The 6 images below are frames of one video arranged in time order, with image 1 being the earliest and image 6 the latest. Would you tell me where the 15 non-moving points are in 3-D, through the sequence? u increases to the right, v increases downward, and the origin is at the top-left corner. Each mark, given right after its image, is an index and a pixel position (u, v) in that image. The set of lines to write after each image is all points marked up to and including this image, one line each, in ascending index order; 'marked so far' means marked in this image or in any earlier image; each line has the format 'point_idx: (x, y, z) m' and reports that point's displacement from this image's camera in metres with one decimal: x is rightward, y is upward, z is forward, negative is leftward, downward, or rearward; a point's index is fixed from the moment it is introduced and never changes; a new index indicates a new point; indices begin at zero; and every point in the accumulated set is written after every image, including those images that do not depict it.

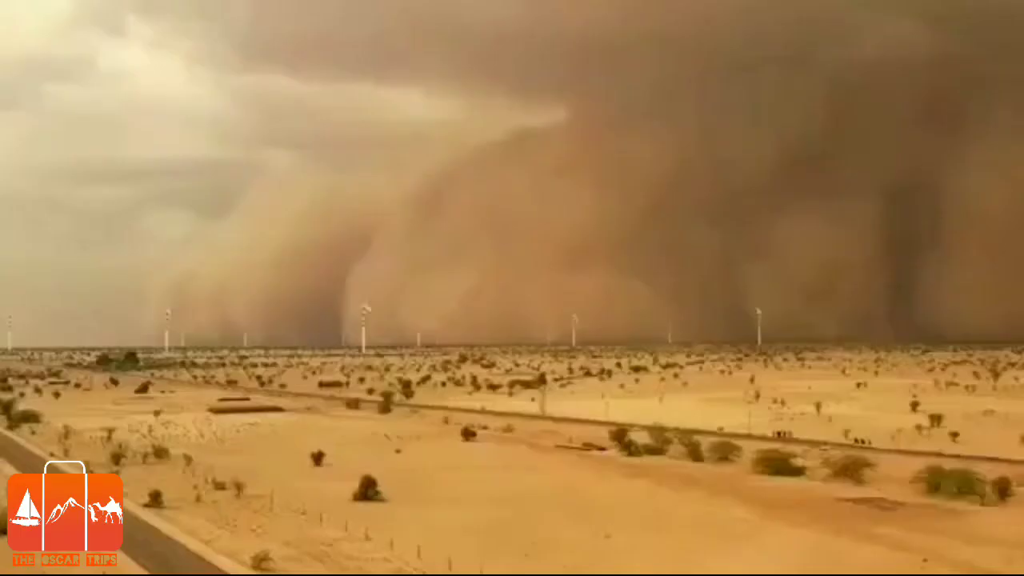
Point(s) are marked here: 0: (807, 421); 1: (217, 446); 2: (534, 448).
0: (+3.6, -1.6, +13.5) m
1: (-3.2, -1.7, +11.7) m
2: (+0.2, -1.6, +10.7) m
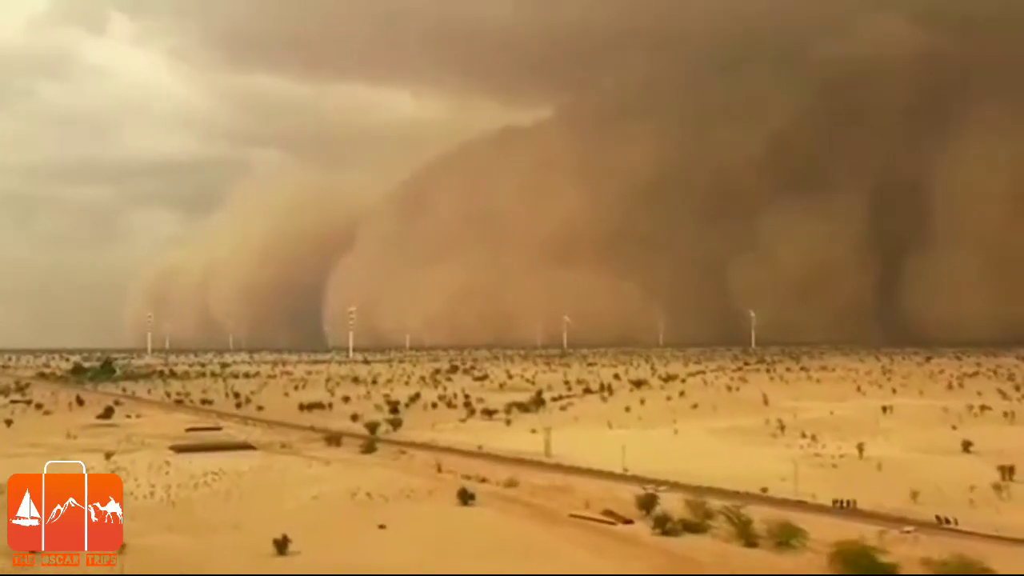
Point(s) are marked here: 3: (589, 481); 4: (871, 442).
0: (+3.7, -2.0, +11.8) m
1: (-3.1, -2.0, +10.0) m
2: (+0.3, -1.9, +8.9) m
3: (+0.7, -1.8, +10.5) m
4: (+4.7, -2.0, +14.4) m
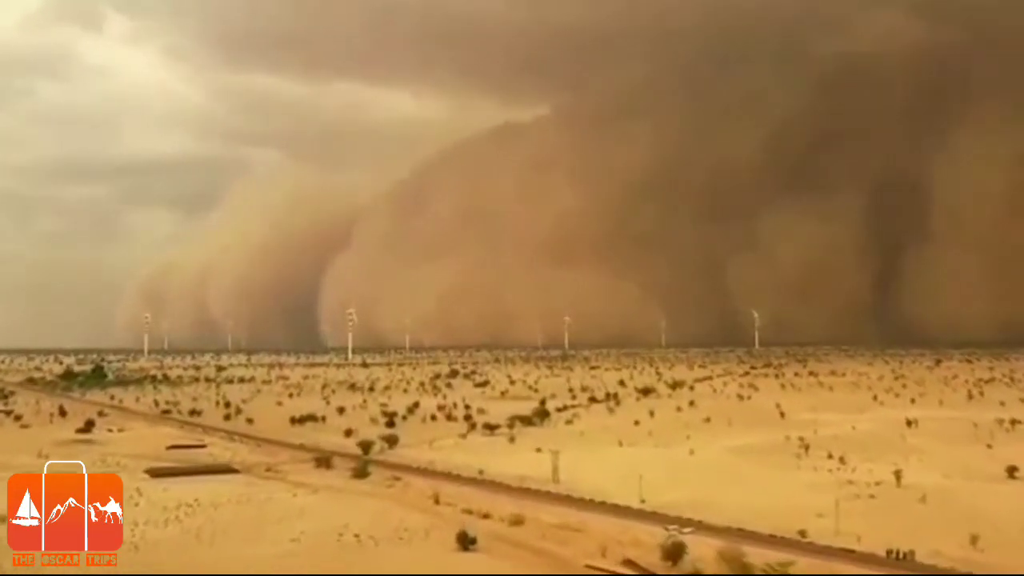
0: (+3.7, -2.1, +10.7) m
1: (-3.1, -2.1, +8.9) m
2: (+0.3, -2.0, +7.8) m
3: (+0.8, -2.0, +9.4) m
4: (+4.7, -2.1, +13.3) m
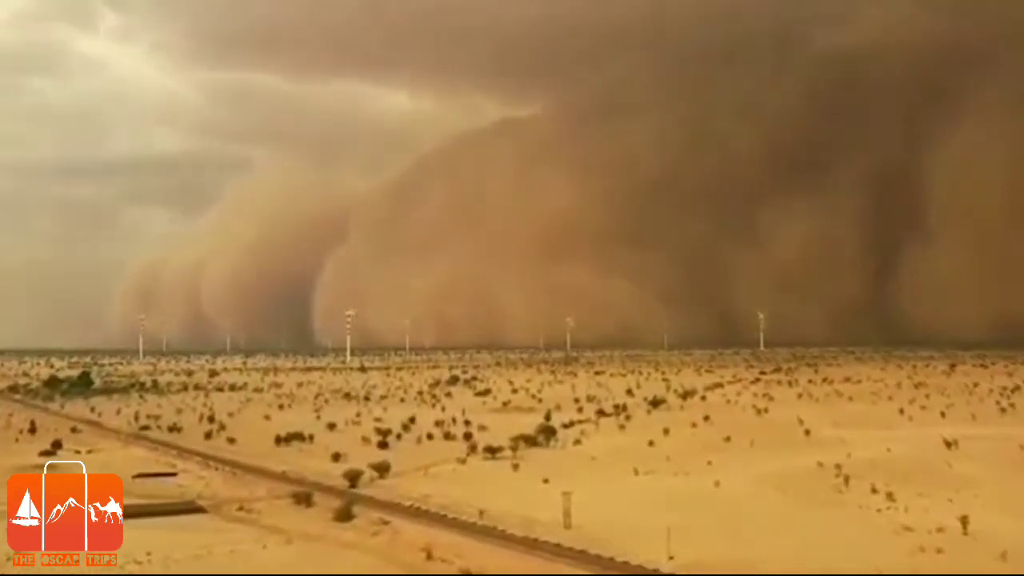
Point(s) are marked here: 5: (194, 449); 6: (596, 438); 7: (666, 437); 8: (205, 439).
0: (+3.8, -2.2, +9.1) m
1: (-3.0, -2.3, +7.3) m
2: (+0.4, -2.1, +6.2) m
3: (+0.8, -2.1, +7.8) m
4: (+4.8, -2.3, +11.7) m
5: (-5.2, -2.6, +17.9) m
6: (+1.5, -2.6, +19.4) m
7: (+2.7, -2.6, +19.1) m
8: (-5.5, -2.7, +19.7) m
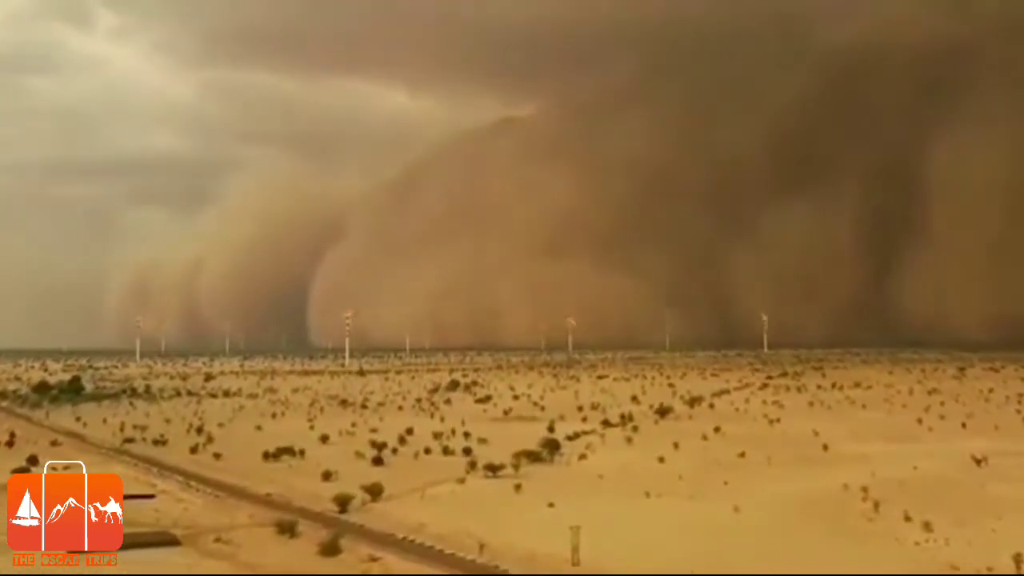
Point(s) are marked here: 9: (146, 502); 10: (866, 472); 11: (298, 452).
0: (+3.8, -2.3, +8.1) m
1: (-3.0, -2.4, +6.3) m
2: (+0.4, -2.3, +5.2) m
3: (+0.9, -2.2, +6.8) m
4: (+4.8, -2.4, +10.7) m
5: (-5.1, -2.7, +16.9) m
6: (+1.5, -2.7, +18.3) m
7: (+2.7, -2.7, +18.1) m
8: (-5.5, -2.8, +18.7) m
9: (-4.5, -2.6, +13.6) m
10: (+5.1, -2.6, +15.8) m
11: (-3.6, -2.8, +18.6) m
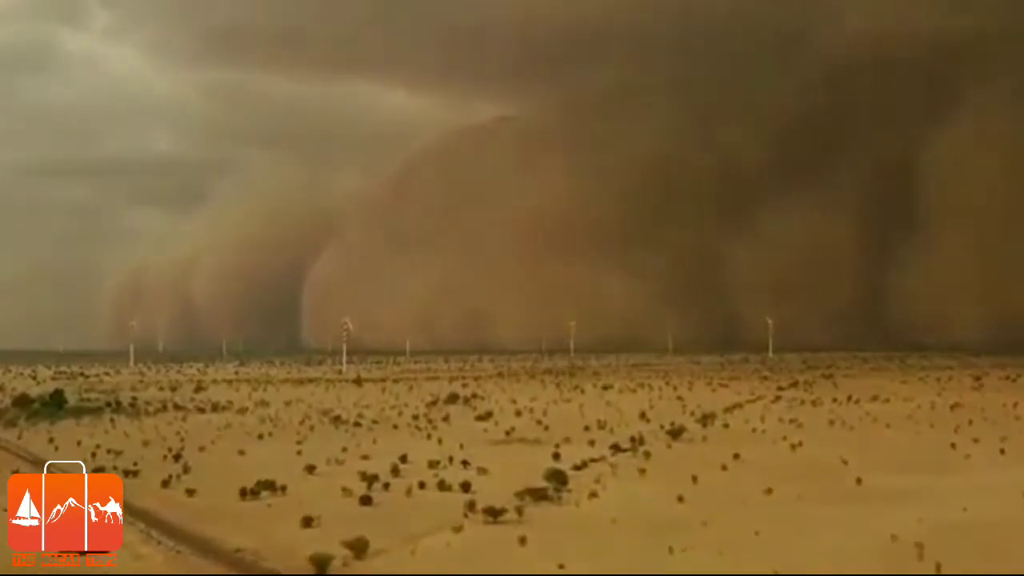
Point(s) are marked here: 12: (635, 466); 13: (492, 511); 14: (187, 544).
0: (+3.8, -2.6, +6.4) m
1: (-3.0, -2.7, +4.6) m
2: (+0.4, -2.6, +3.5) m
3: (+0.9, -2.5, +5.1) m
4: (+4.9, -2.7, +9.0) m
5: (-5.1, -3.0, +15.2) m
6: (+1.6, -3.0, +16.6) m
7: (+2.8, -3.0, +16.4) m
8: (-5.4, -3.1, +17.0) m
9: (-4.4, -2.9, +11.9) m
10: (+5.1, -2.9, +14.1) m
11: (-3.5, -3.1, +16.9) m
12: (+2.1, -3.1, +19.5) m
13: (-0.3, -2.9, +14.5) m
14: (-3.7, -2.9, +12.6) m
